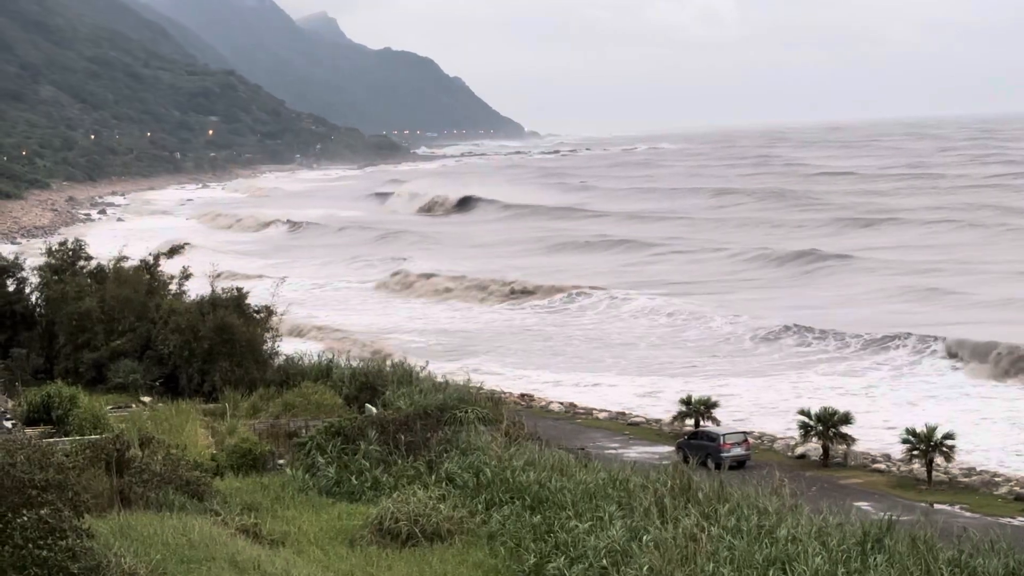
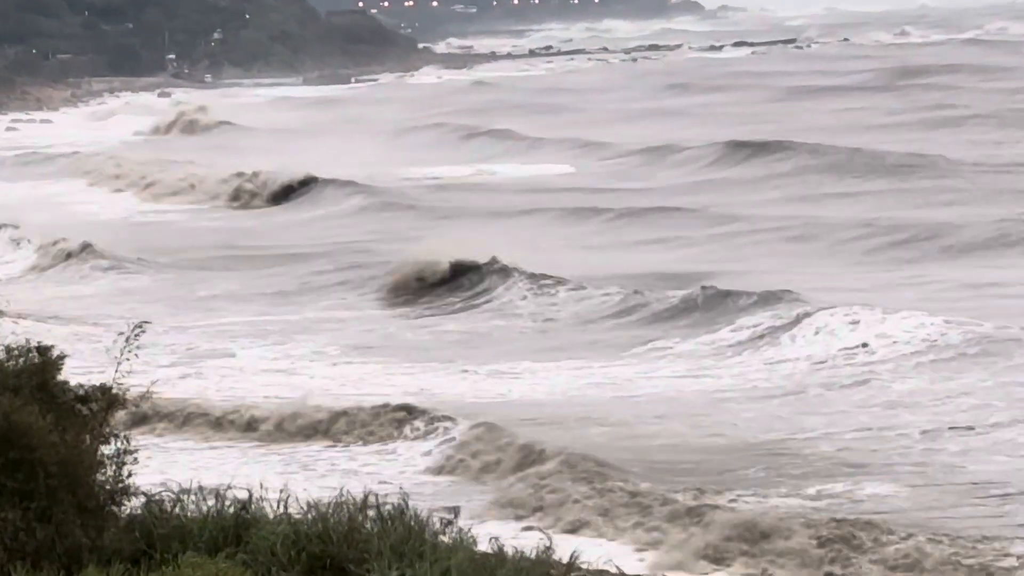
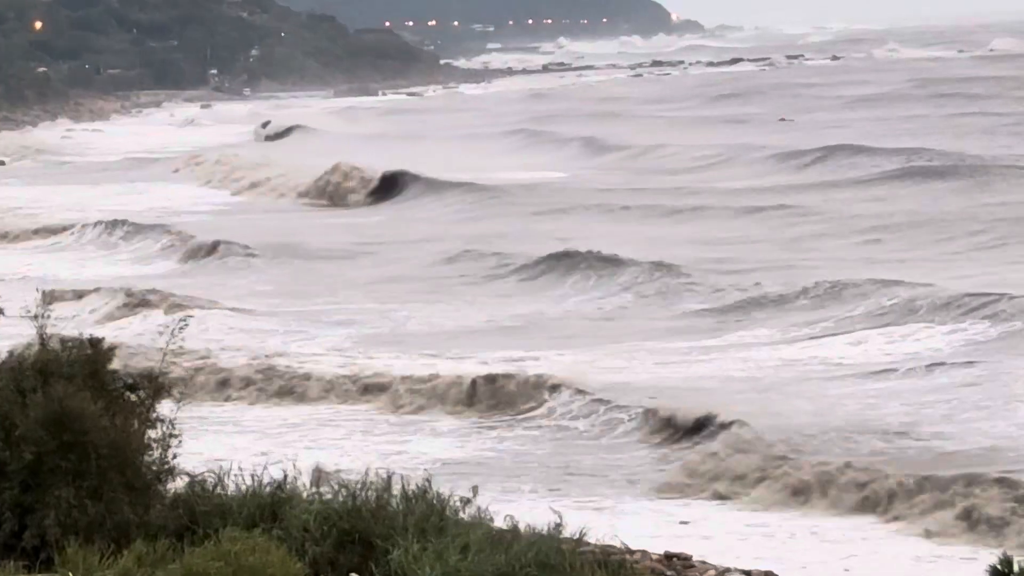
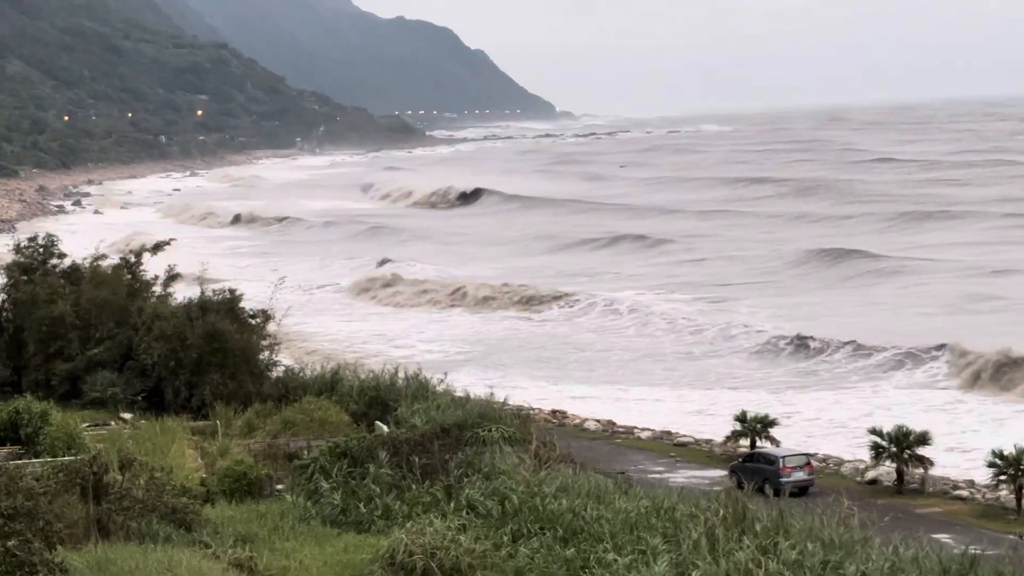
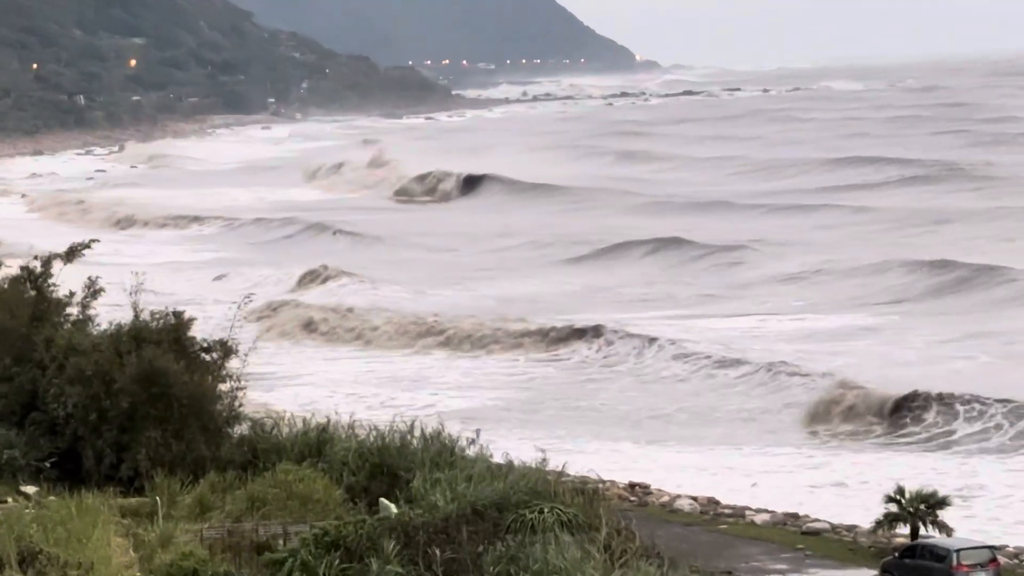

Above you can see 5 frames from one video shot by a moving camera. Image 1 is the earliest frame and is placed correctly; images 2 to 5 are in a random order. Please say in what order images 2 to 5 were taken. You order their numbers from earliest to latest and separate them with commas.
4, 5, 3, 2
